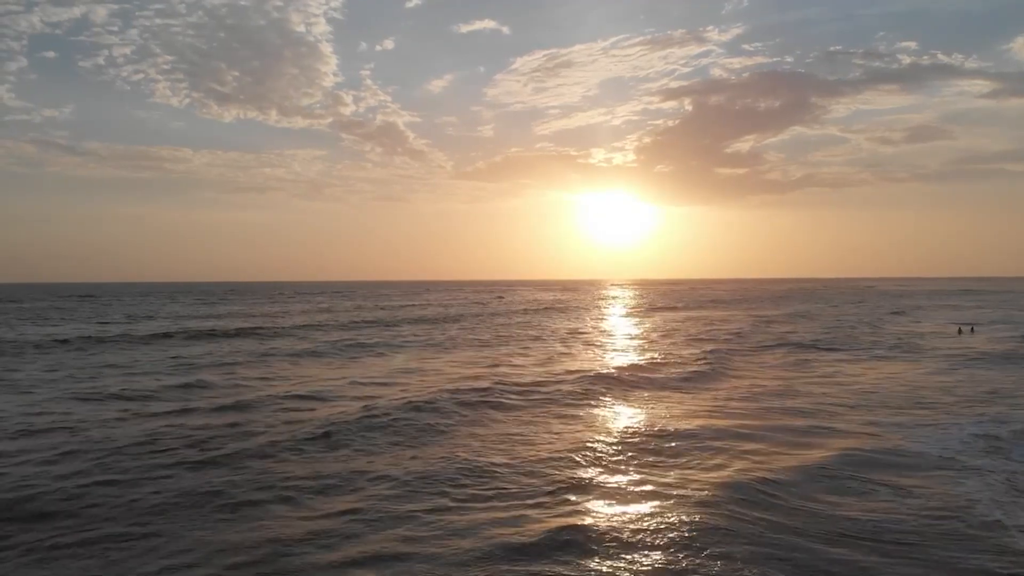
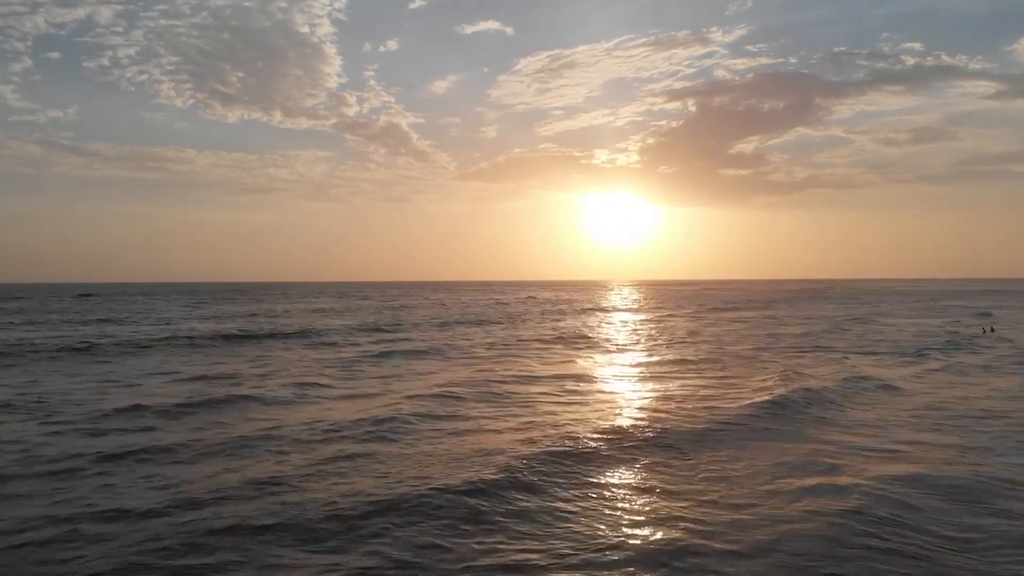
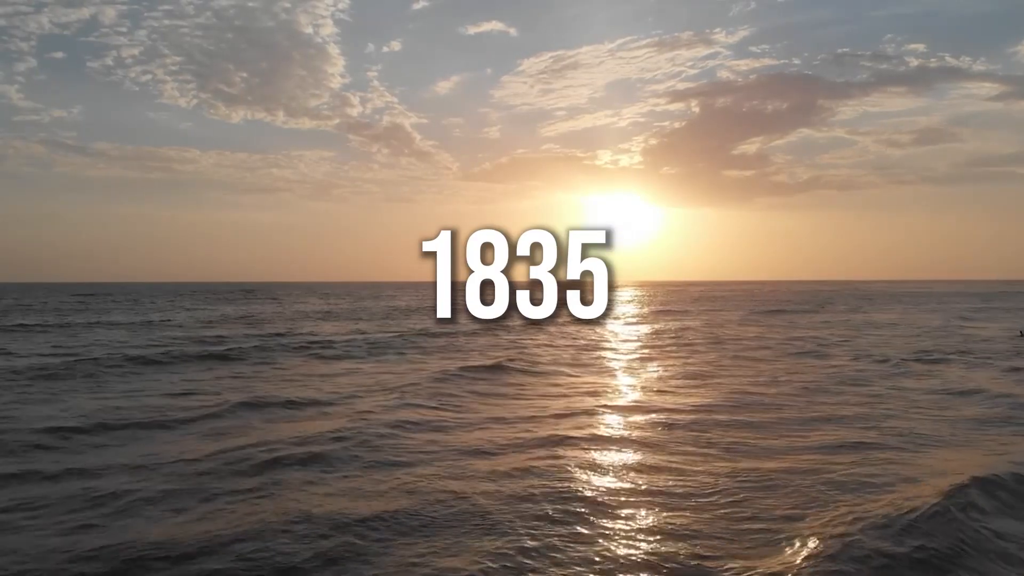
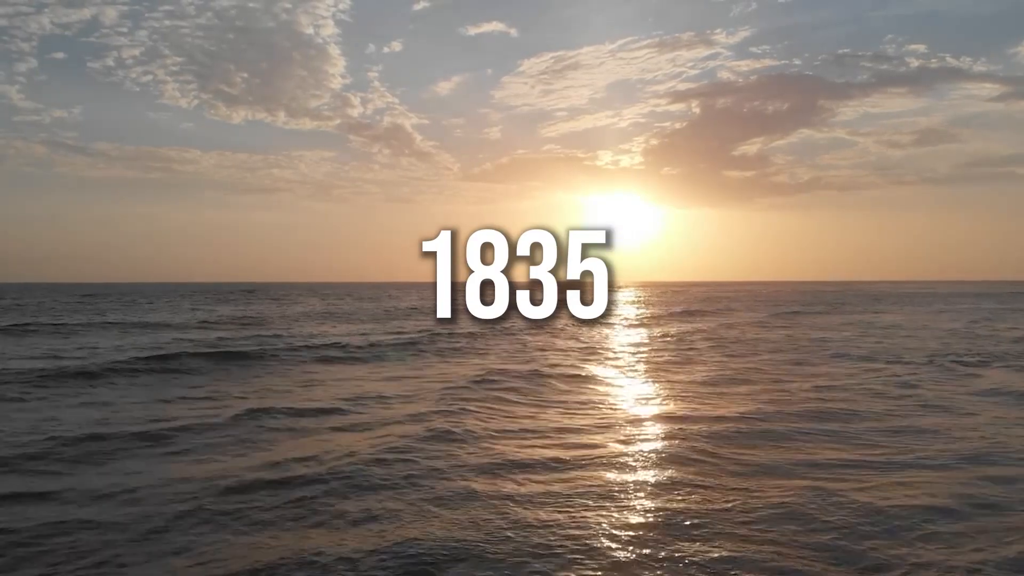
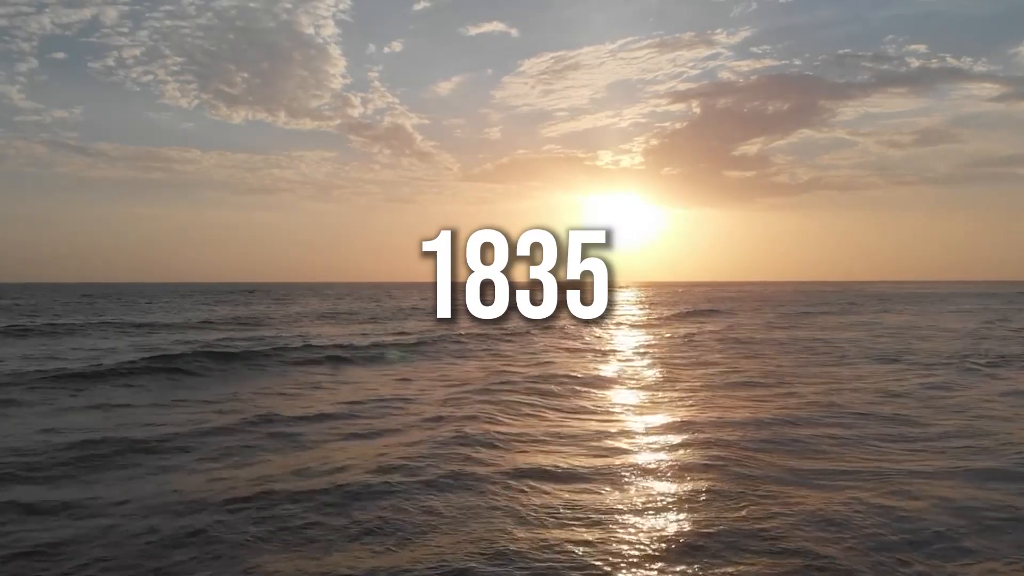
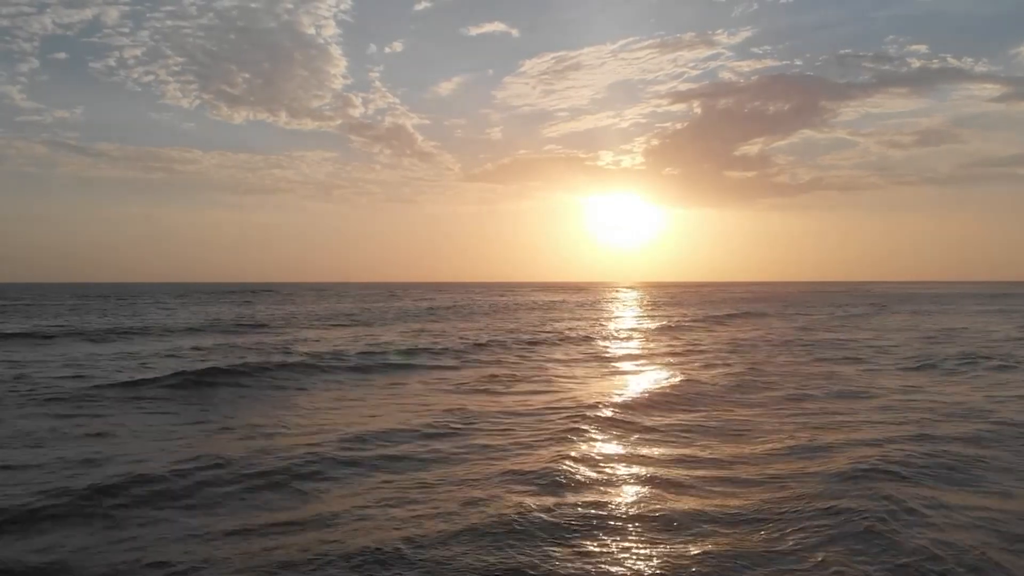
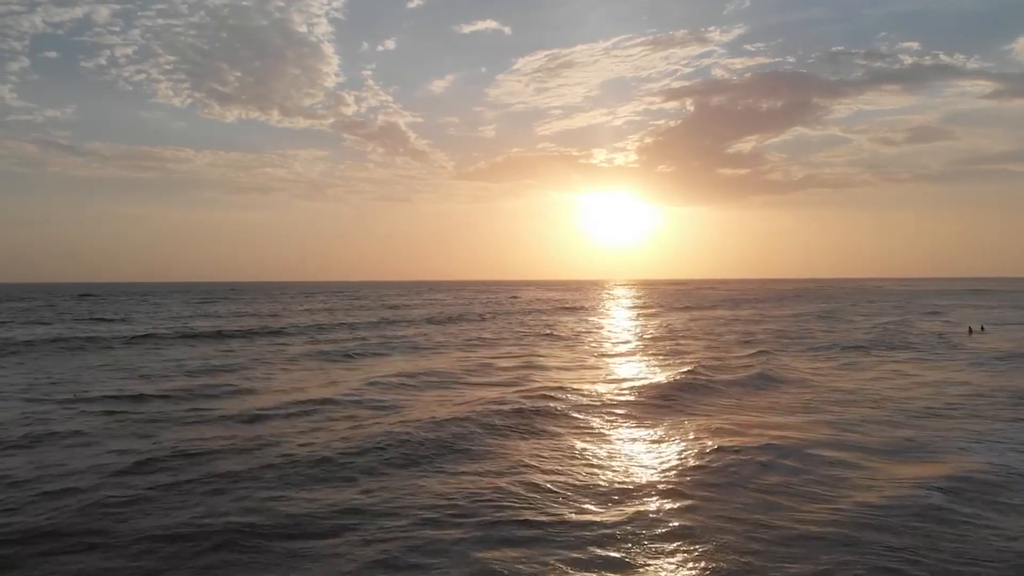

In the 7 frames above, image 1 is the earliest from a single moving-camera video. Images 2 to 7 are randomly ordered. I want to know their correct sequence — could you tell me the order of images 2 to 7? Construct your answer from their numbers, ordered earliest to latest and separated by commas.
7, 2, 3, 4, 5, 6
